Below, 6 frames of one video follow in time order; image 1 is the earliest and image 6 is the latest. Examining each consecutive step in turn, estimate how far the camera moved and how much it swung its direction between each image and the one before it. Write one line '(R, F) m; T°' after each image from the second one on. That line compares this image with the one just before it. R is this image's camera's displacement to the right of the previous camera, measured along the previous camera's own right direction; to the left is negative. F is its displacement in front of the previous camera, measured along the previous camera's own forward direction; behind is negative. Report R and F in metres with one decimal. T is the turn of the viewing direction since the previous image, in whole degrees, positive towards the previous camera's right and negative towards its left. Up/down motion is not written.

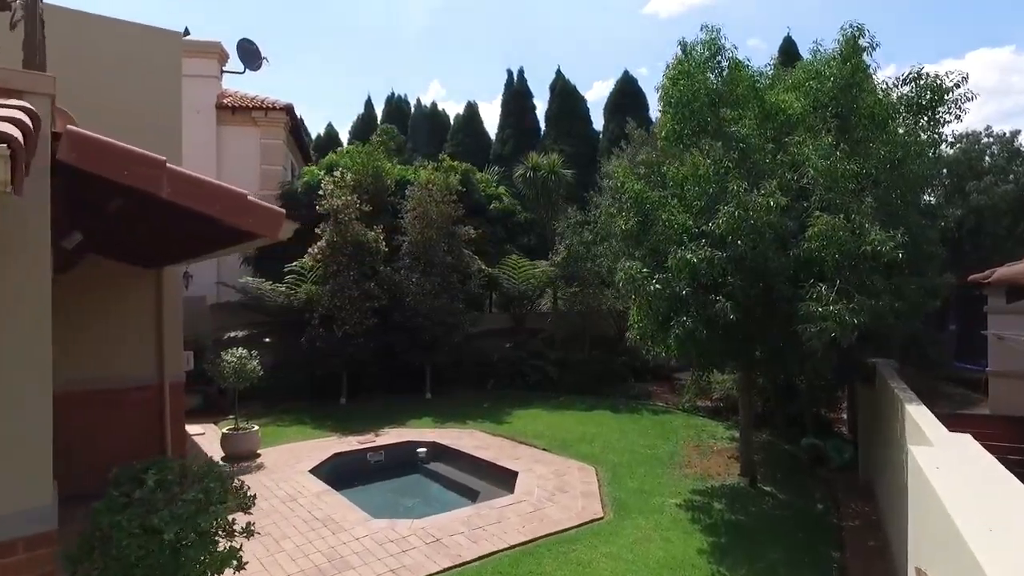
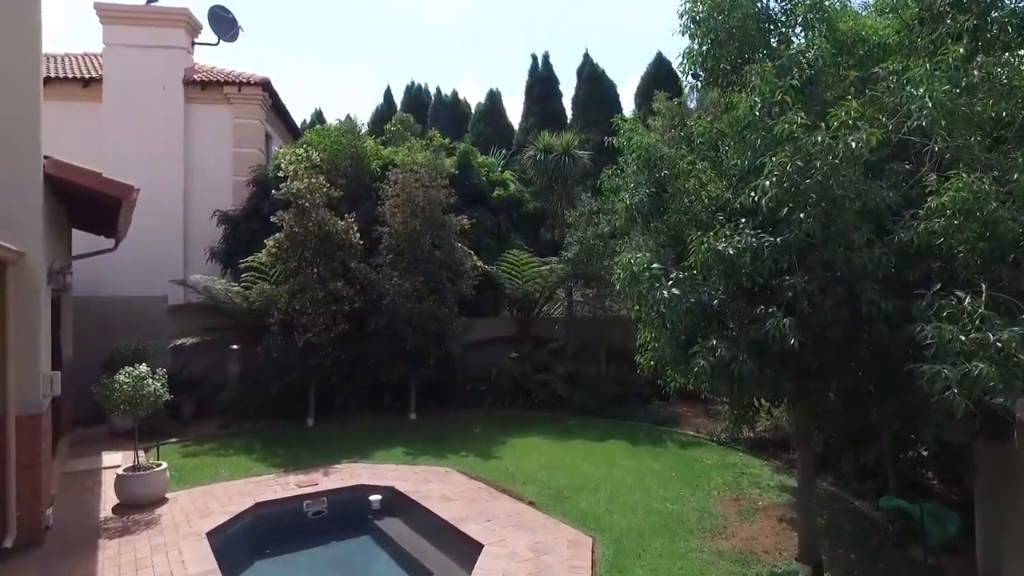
(+0.7, +2.5) m; -3°
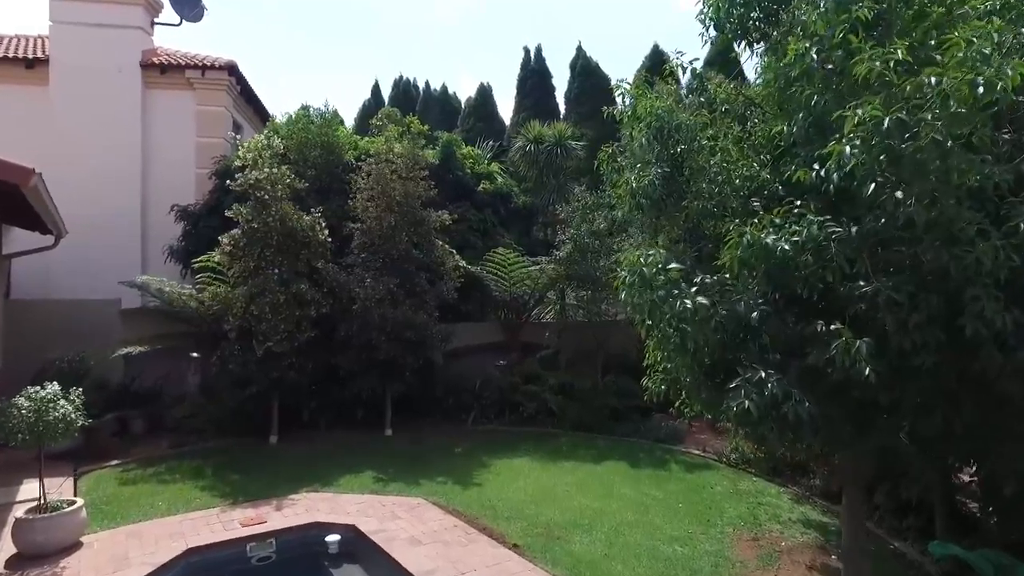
(+0.1, +1.2) m; +1°
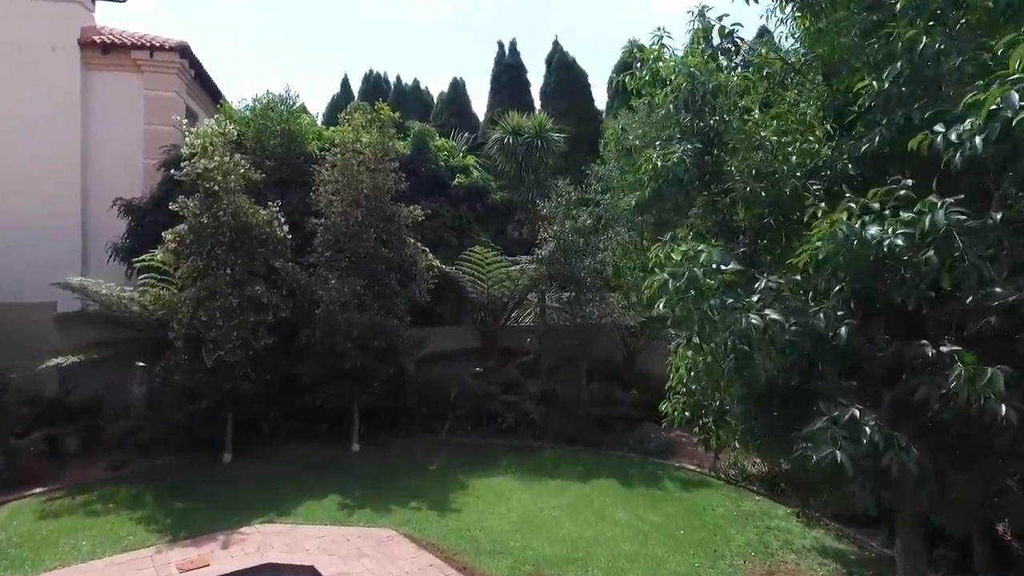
(-0.1, +0.9) m; +3°
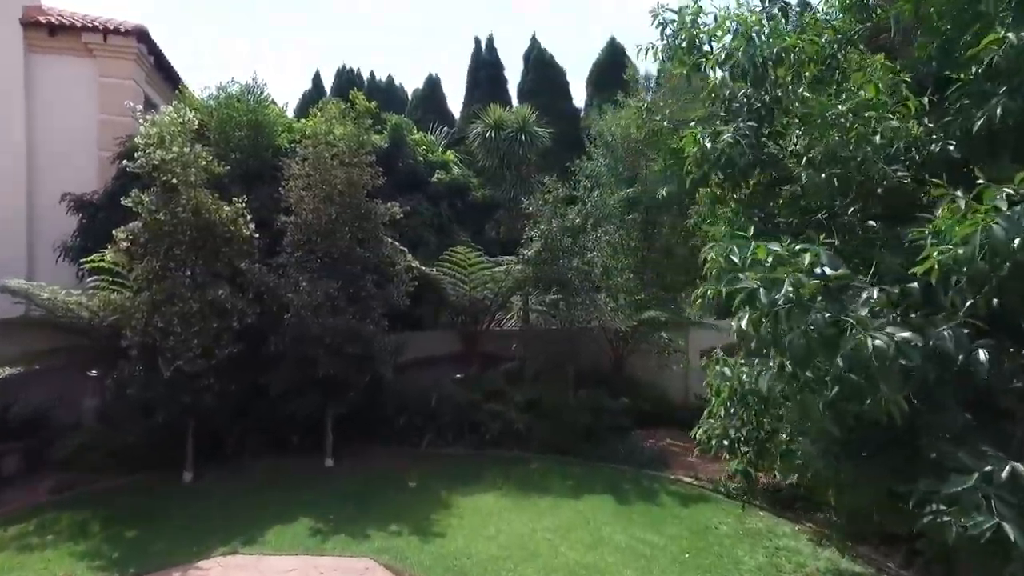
(-0.2, +0.6) m; +2°
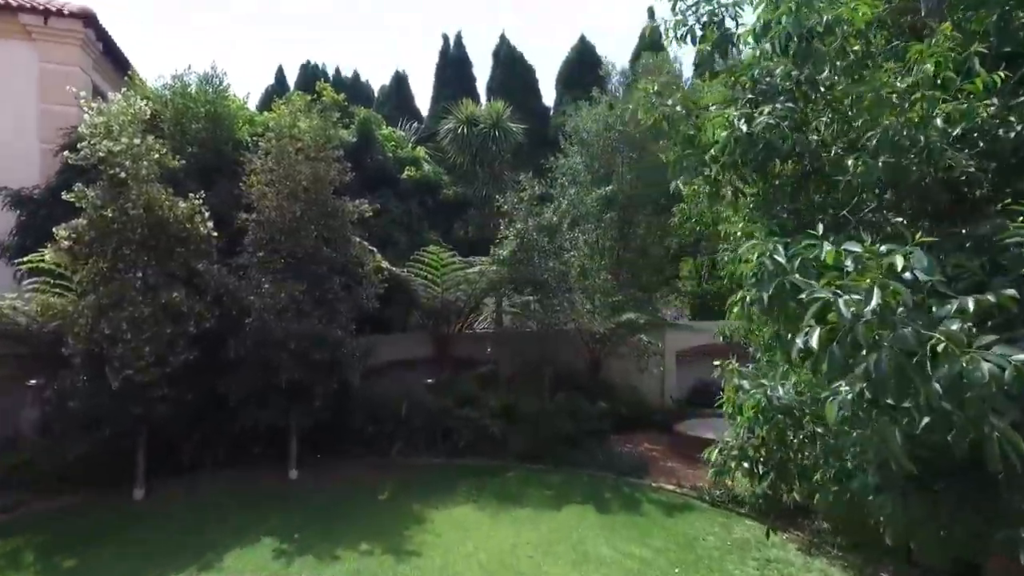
(-0.1, +0.4) m; +3°
